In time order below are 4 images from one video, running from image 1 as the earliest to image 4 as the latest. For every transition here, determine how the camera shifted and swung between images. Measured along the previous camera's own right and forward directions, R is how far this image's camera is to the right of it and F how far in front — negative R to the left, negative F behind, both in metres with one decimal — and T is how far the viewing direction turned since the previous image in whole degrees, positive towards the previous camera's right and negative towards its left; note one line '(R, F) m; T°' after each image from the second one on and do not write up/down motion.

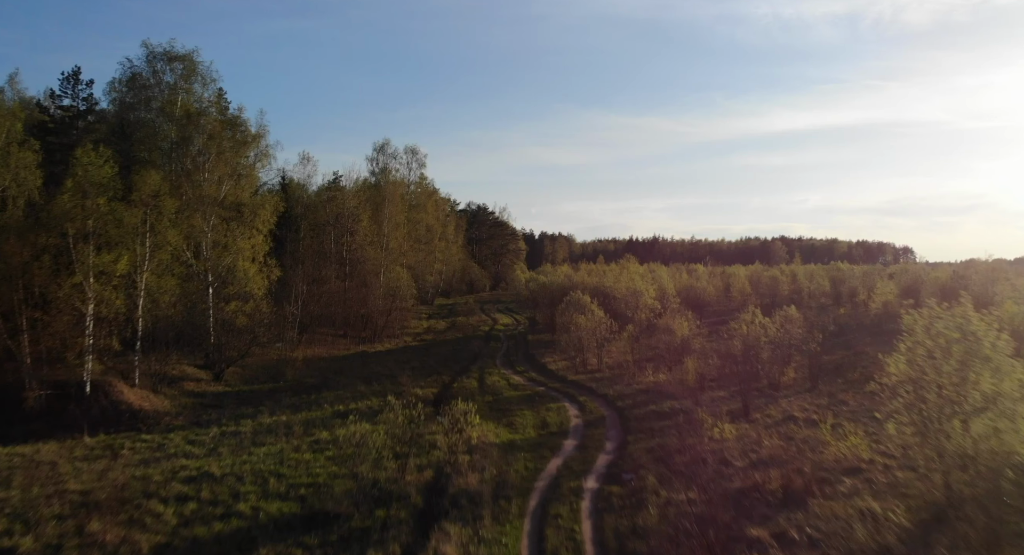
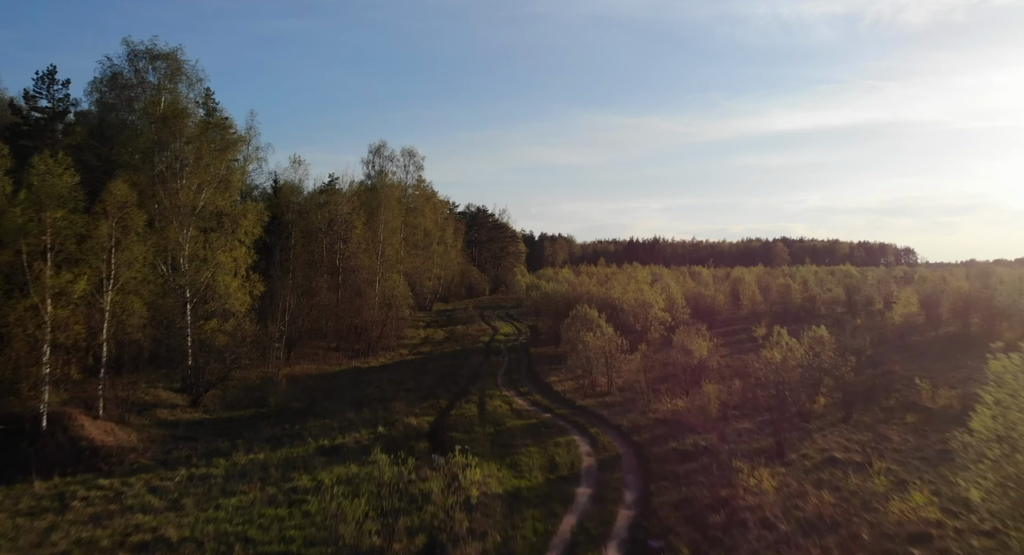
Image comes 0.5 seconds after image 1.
(-0.2, +3.2) m; 0°
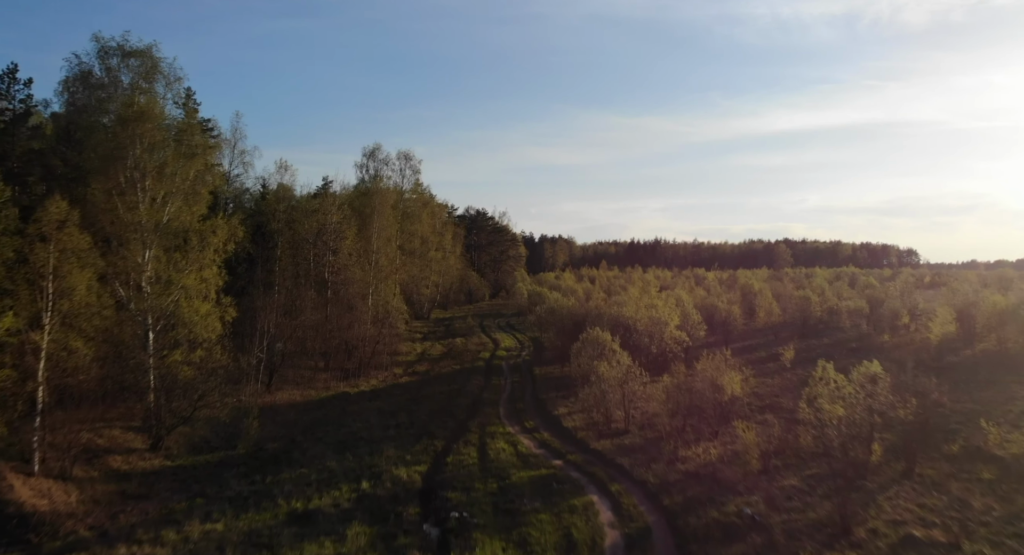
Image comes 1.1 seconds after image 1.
(-0.2, +4.4) m; 0°
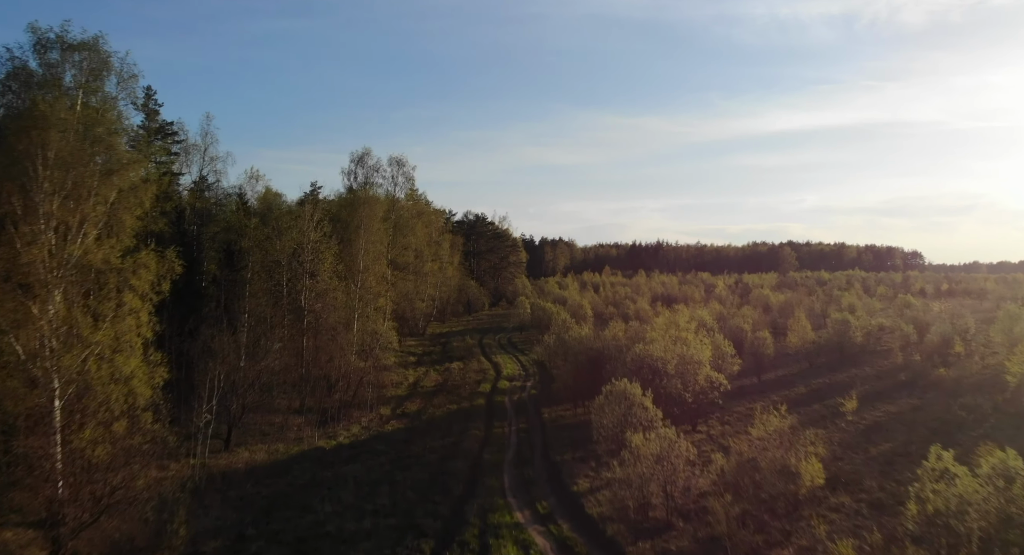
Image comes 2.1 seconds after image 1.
(-0.4, +7.5) m; 0°
